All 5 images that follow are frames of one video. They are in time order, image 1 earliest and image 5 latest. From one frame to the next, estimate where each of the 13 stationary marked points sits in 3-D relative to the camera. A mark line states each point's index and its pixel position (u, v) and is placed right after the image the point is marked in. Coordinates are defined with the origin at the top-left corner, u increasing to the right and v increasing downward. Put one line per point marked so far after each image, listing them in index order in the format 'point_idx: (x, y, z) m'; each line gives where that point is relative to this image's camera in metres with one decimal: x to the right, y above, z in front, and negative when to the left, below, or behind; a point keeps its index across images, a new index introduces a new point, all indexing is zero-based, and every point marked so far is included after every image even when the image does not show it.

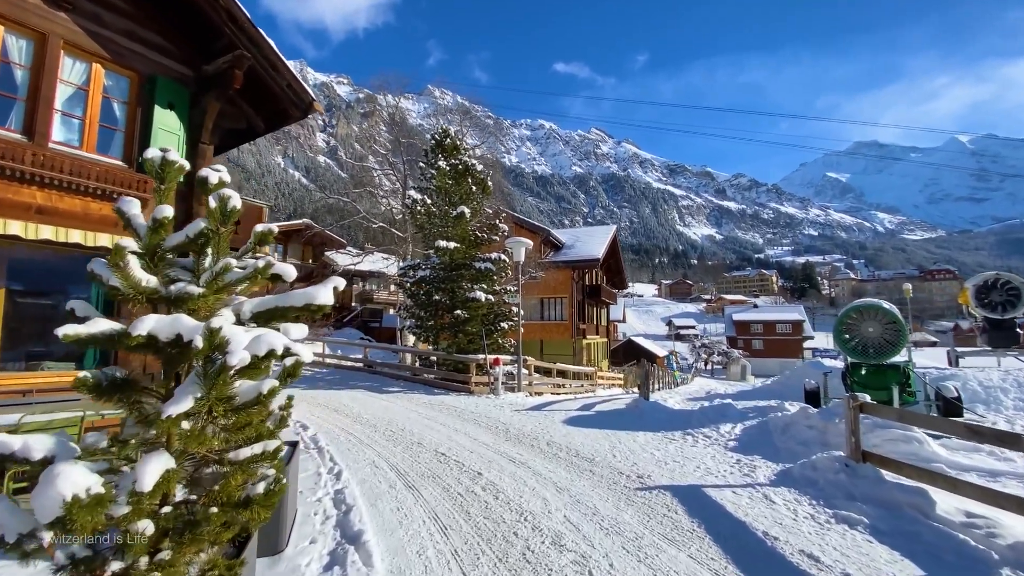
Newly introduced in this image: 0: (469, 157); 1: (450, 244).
0: (-1.3, +3.9, +14.5) m
1: (-1.7, +1.2, +13.3) m
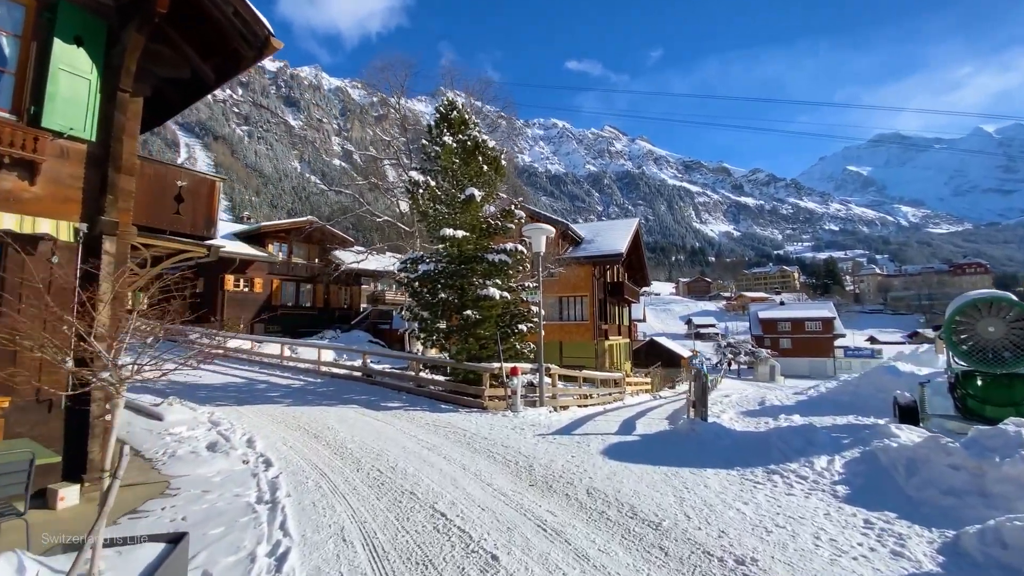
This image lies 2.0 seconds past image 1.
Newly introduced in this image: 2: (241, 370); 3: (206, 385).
0: (-0.8, +4.0, +12.4) m
1: (-1.3, +1.3, +11.3) m
2: (-8.9, -2.7, +16.1) m
3: (-8.0, -2.5, +12.8) m
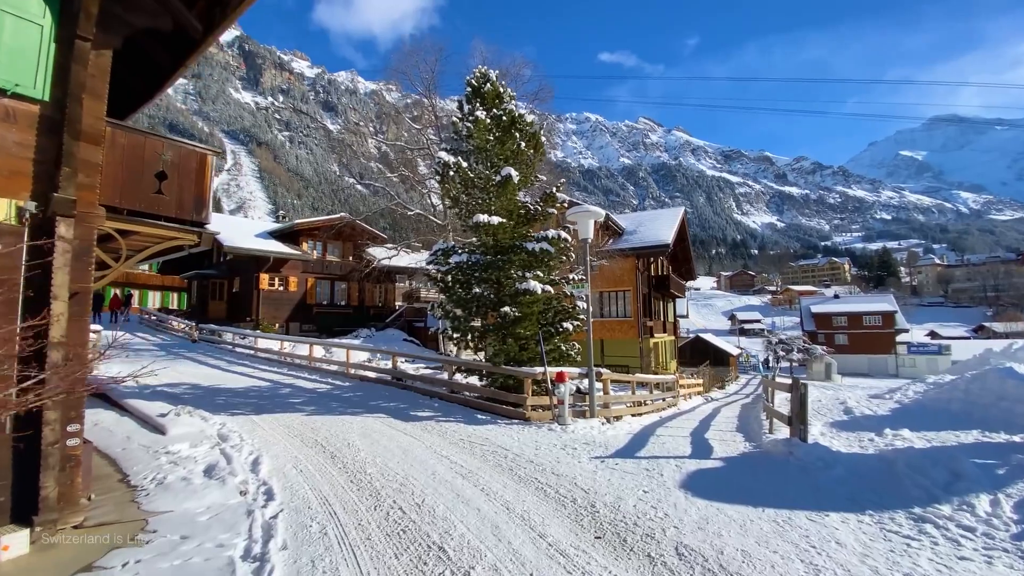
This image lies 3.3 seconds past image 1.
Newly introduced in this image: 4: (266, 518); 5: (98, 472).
0: (+0.1, +4.1, +11.1) m
1: (-0.4, +1.4, +10.0) m
2: (-7.7, -2.7, +15.3) m
3: (-7.0, -2.5, +12.0) m
4: (-2.4, -2.3, +4.8) m
5: (-5.2, -2.3, +6.1) m
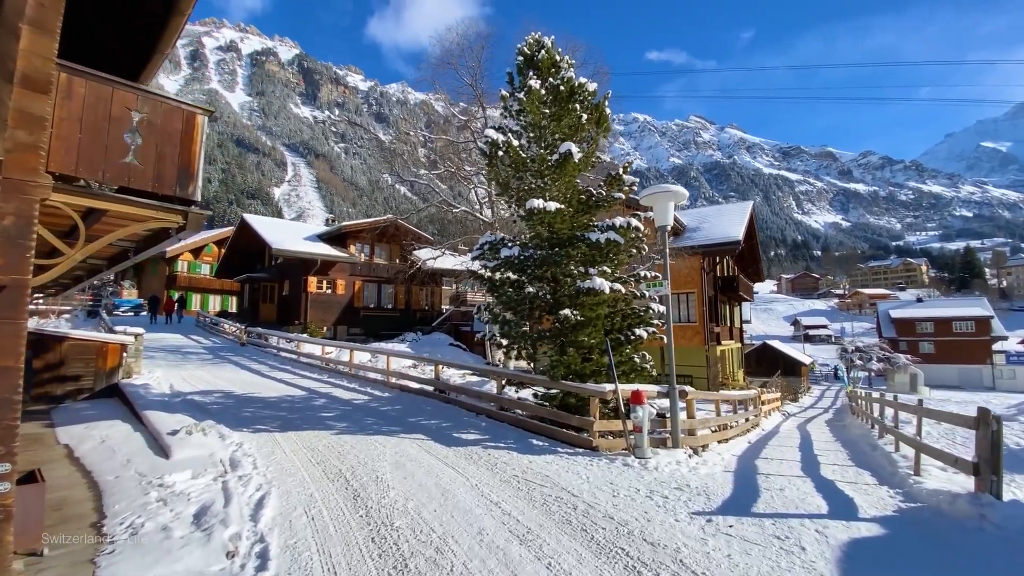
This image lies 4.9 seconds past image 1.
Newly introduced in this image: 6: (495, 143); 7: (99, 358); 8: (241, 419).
0: (+1.2, +4.1, +9.5) m
1: (+0.7, +1.4, +8.4) m
2: (-6.1, -2.7, +14.4) m
3: (-5.7, -2.5, +11.0) m
4: (-1.9, -2.2, +3.5) m
5: (-4.5, -2.3, +5.0) m
6: (-0.3, +2.7, +9.3) m
7: (-10.7, -1.8, +12.7) m
8: (-5.0, -2.4, +9.0) m
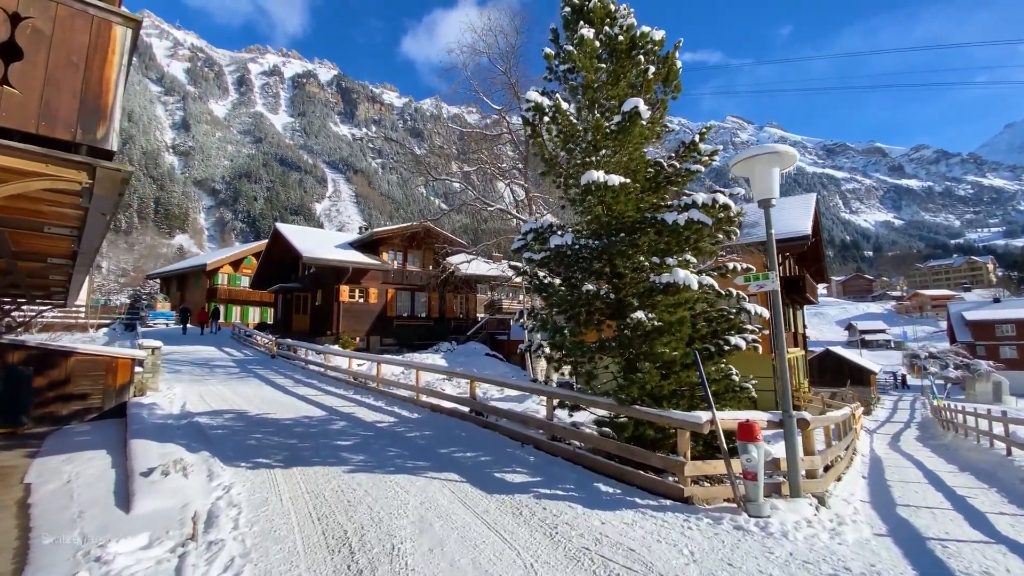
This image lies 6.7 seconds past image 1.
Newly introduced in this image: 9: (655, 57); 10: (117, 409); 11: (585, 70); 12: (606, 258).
0: (+2.0, +4.1, +7.7) m
1: (+1.4, +1.5, +6.6) m
2: (-4.8, -2.9, +13.0) m
3: (-4.7, -2.6, +9.6) m
4: (-1.4, -2.1, +1.8) m
5: (-3.9, -2.3, +3.5) m
6: (+0.4, +2.7, +7.6) m
7: (-9.7, -2.1, +11.7) m
8: (-4.2, -2.5, +7.5) m
9: (+2.2, +3.5, +7.6) m
10: (-9.4, -2.9, +11.6) m
11: (+1.1, +3.2, +7.3) m
12: (+1.4, +0.4, +6.8) m
